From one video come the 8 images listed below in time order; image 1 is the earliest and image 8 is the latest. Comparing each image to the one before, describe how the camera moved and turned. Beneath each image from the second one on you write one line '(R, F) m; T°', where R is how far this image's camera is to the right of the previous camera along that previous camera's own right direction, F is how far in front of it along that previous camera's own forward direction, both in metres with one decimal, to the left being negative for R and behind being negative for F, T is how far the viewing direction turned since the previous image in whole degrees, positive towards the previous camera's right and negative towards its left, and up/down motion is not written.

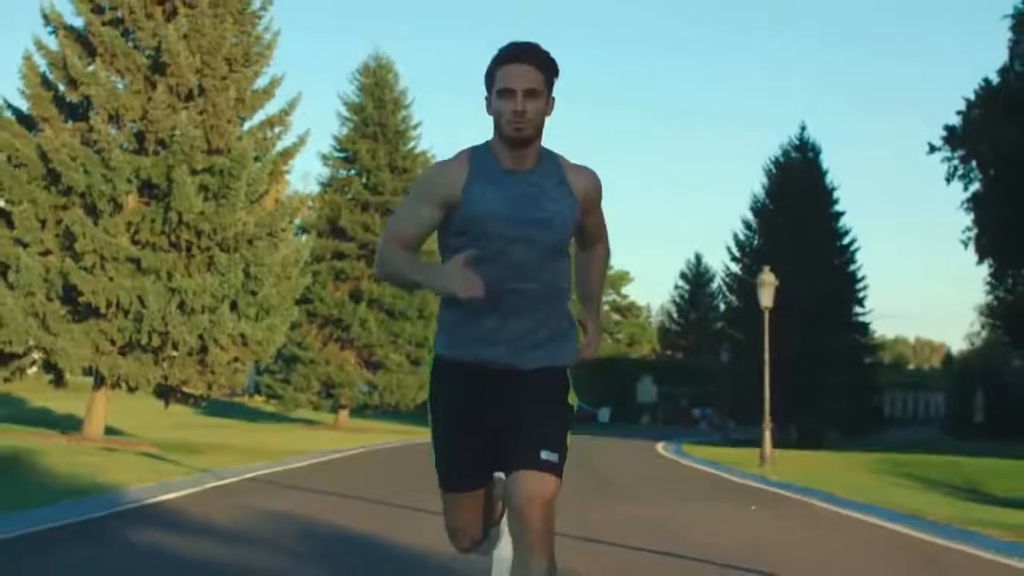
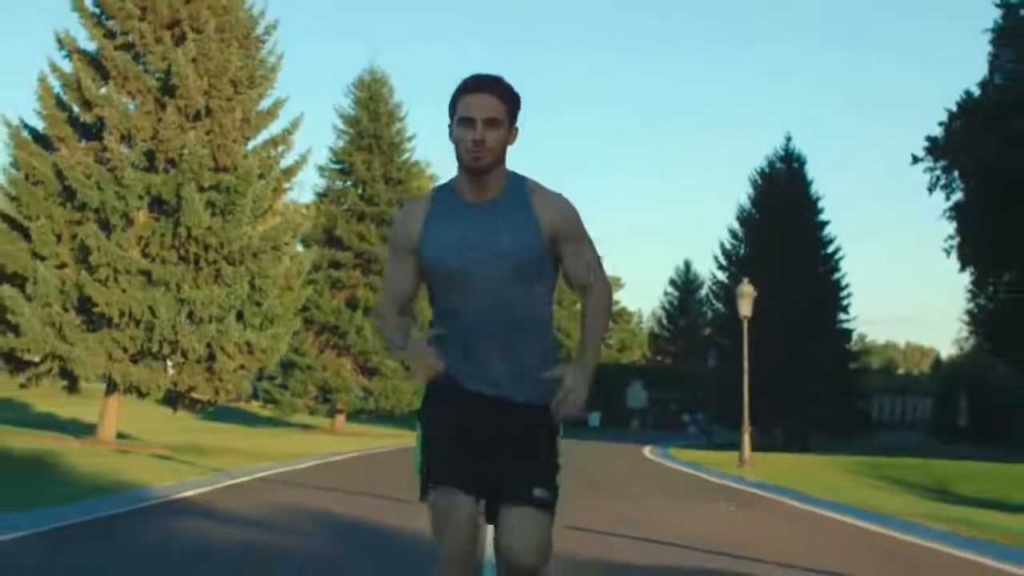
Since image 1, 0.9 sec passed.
(0.0, -1.5) m; 0°
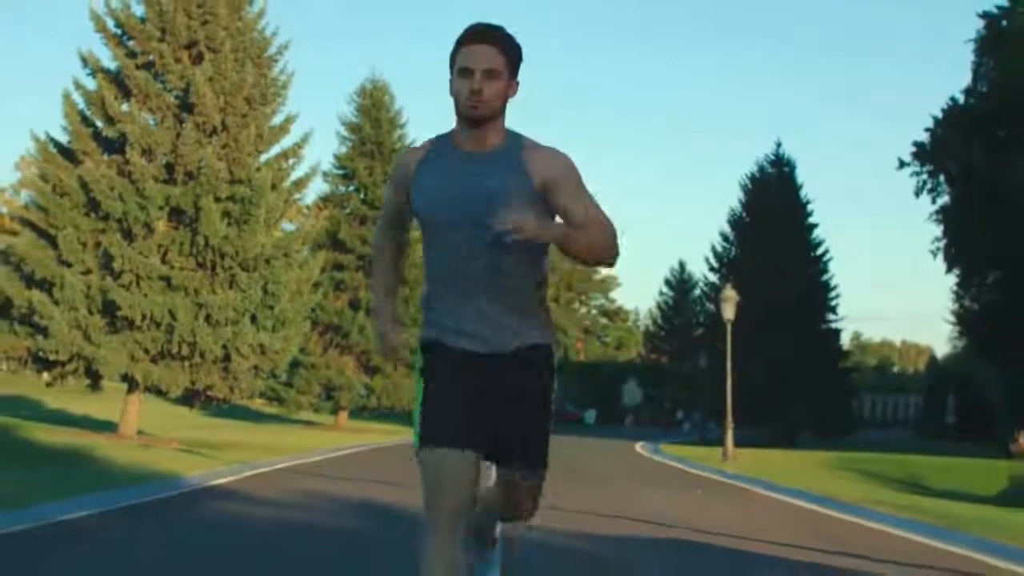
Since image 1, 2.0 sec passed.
(0.0, -2.0) m; 0°
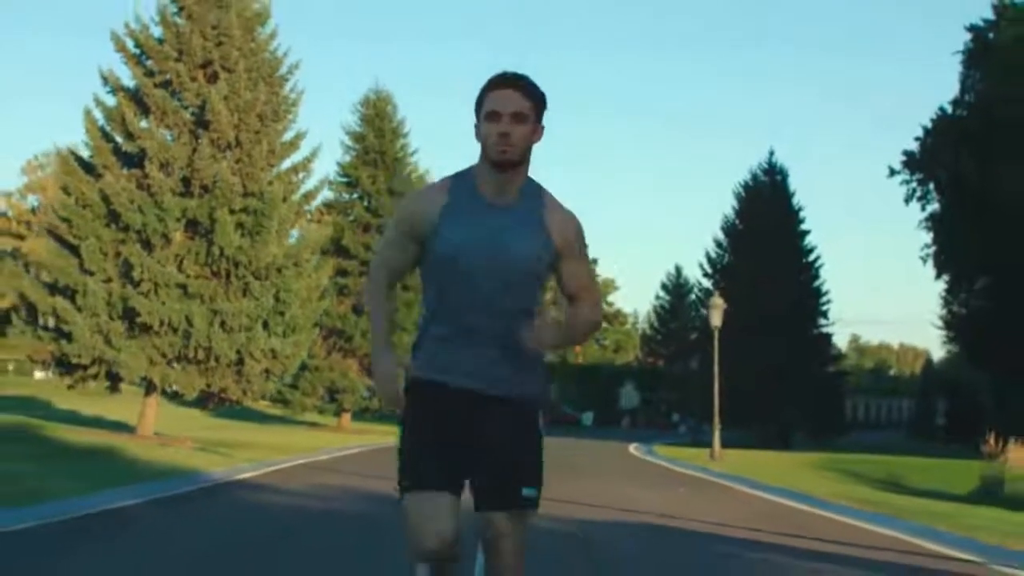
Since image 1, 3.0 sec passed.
(0.0, -1.7) m; 0°
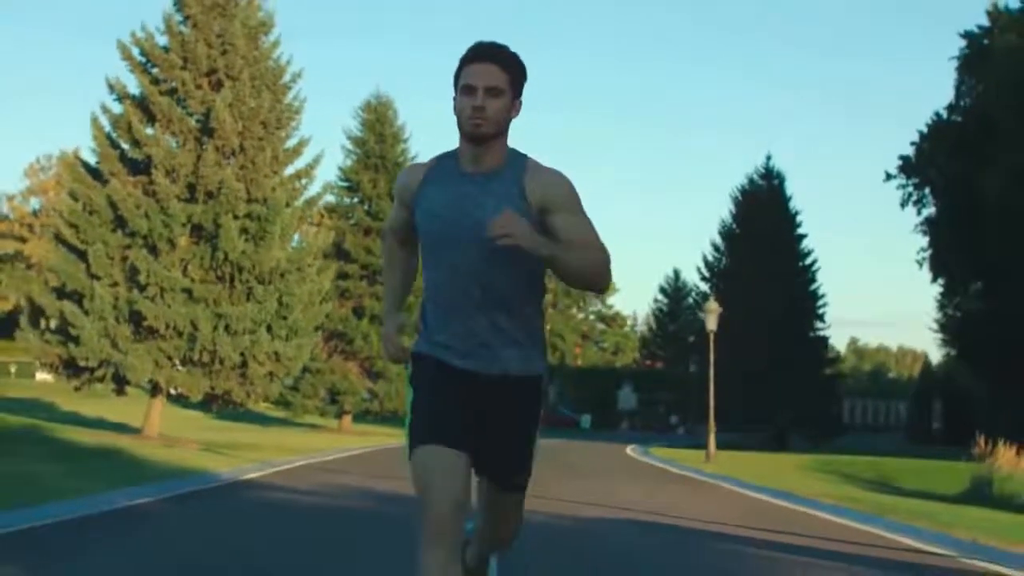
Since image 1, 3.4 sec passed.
(0.0, -0.6) m; 0°
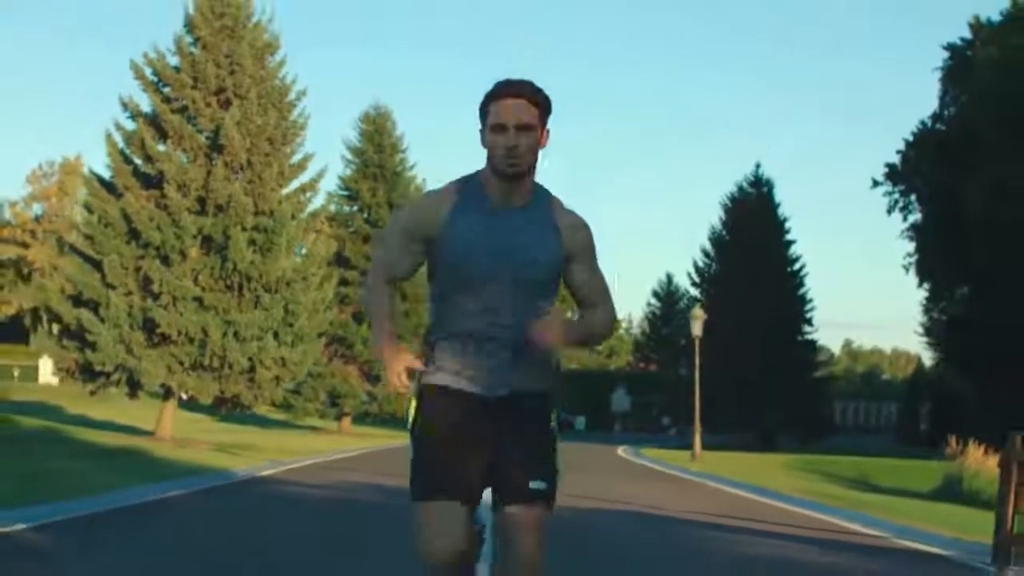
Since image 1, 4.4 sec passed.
(0.0, -1.7) m; 0°
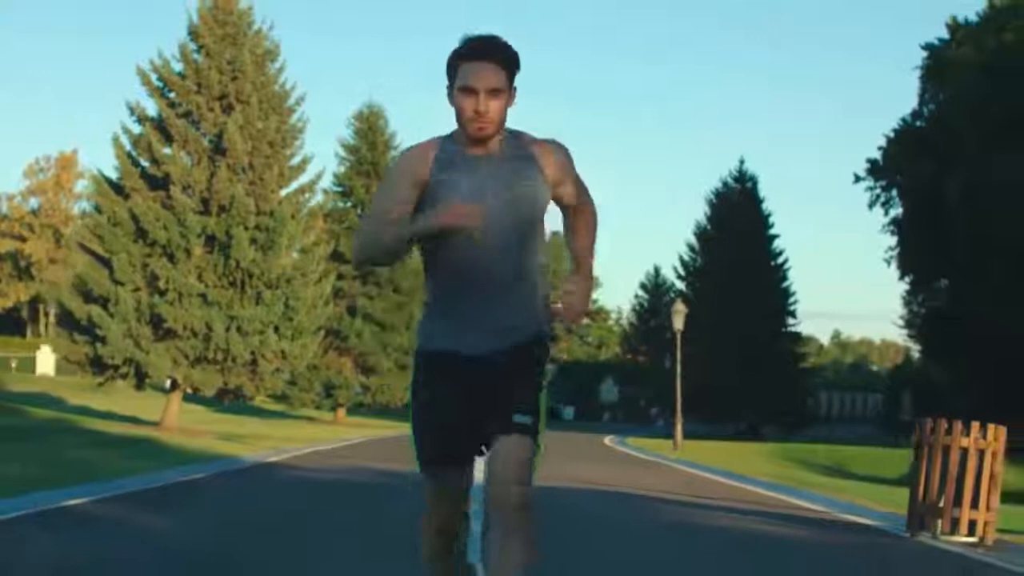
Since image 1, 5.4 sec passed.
(0.0, -1.8) m; 0°
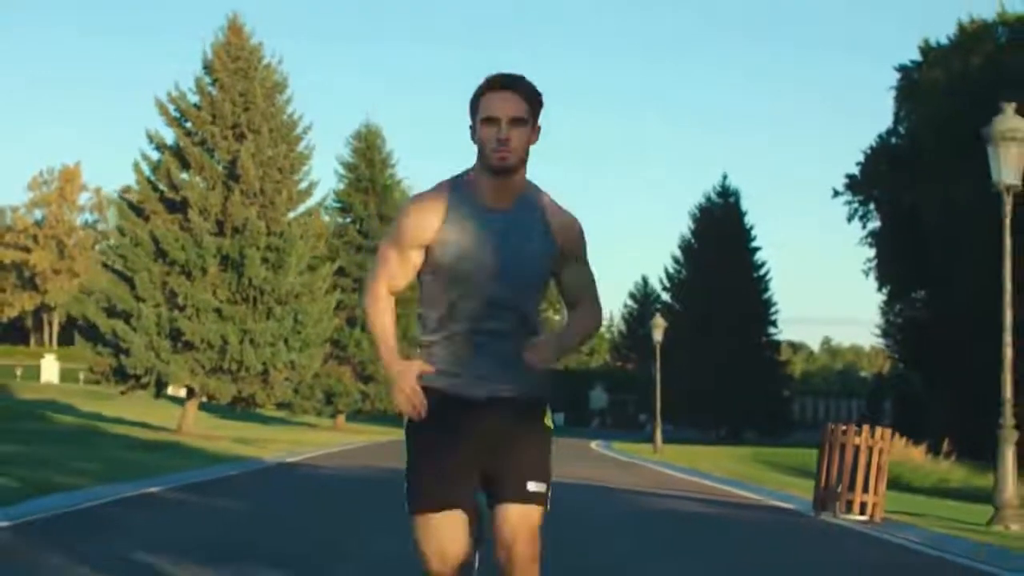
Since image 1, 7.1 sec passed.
(0.0, -3.1) m; 0°
